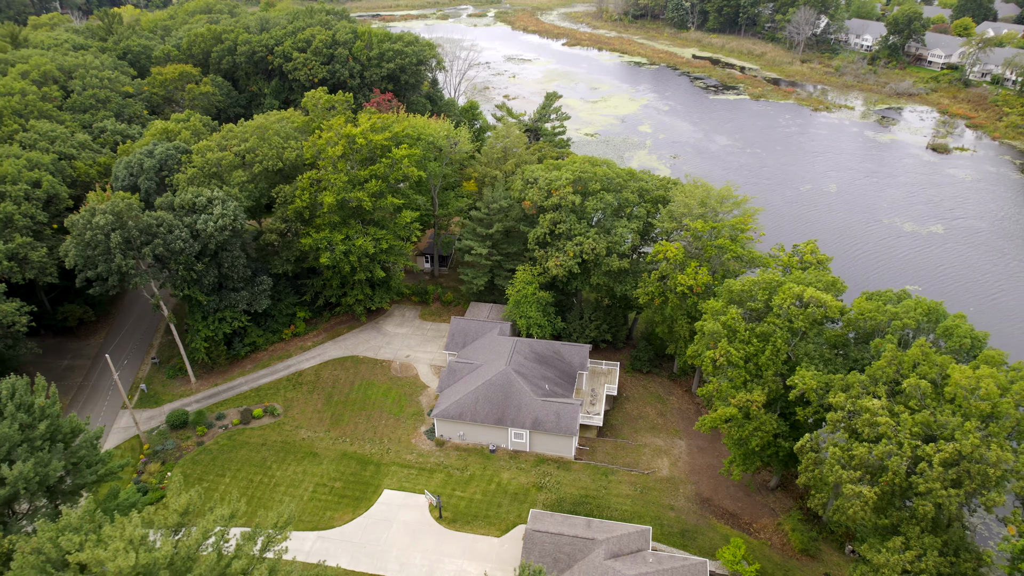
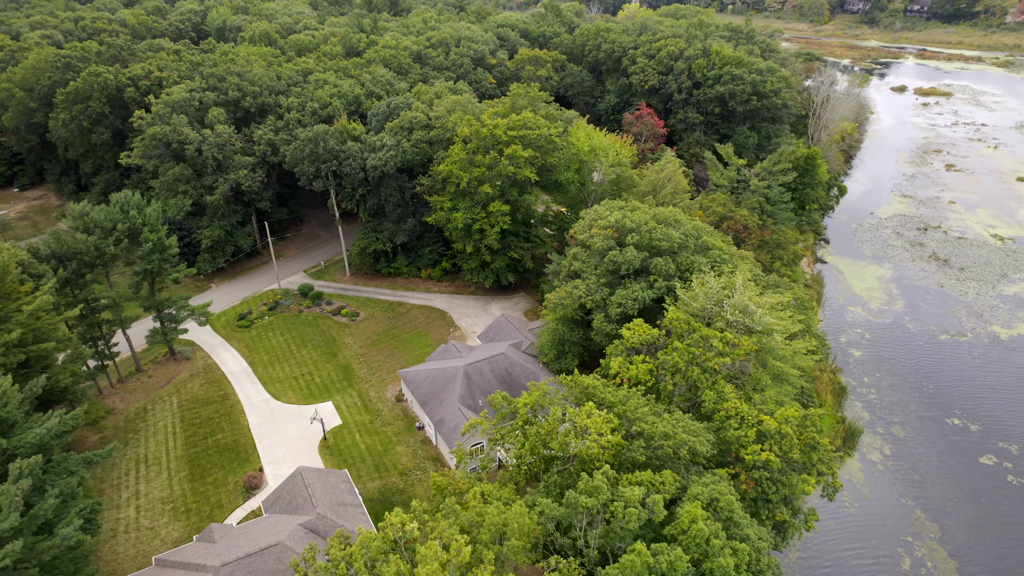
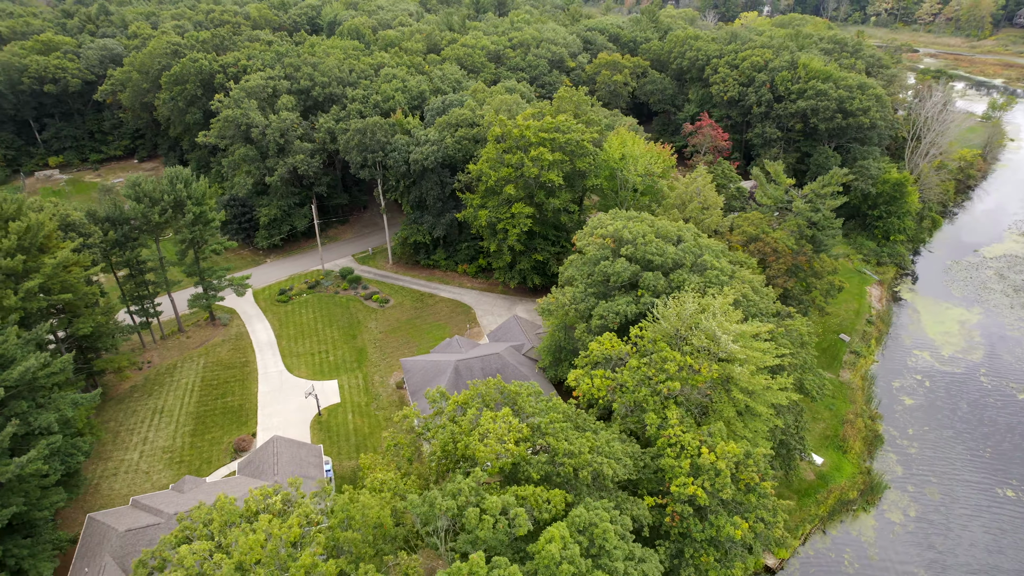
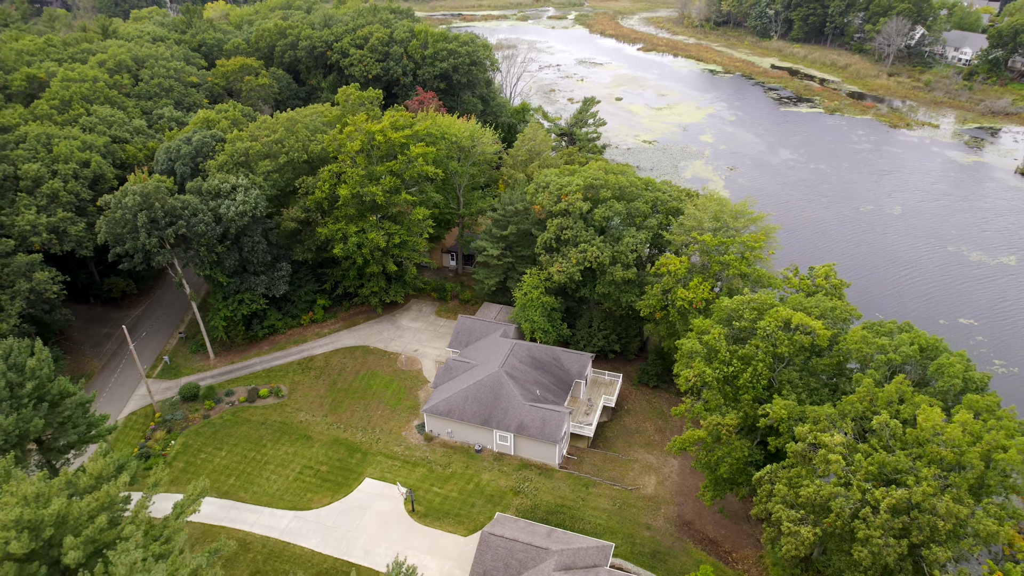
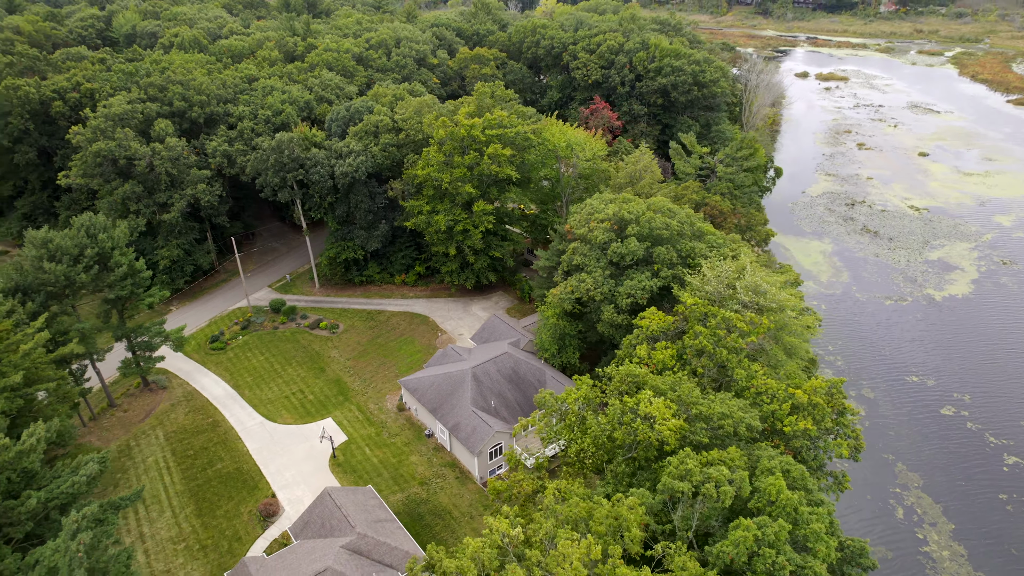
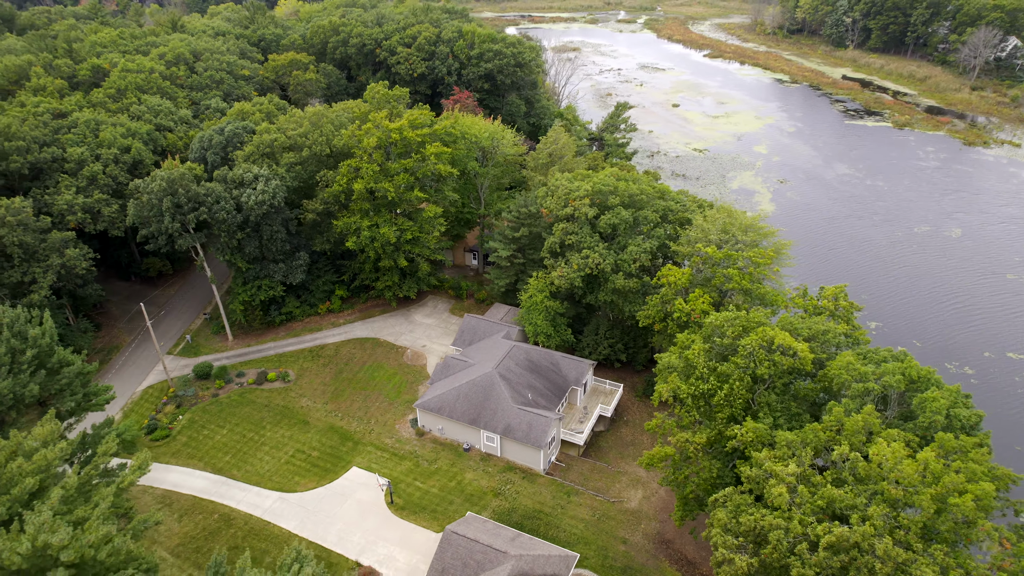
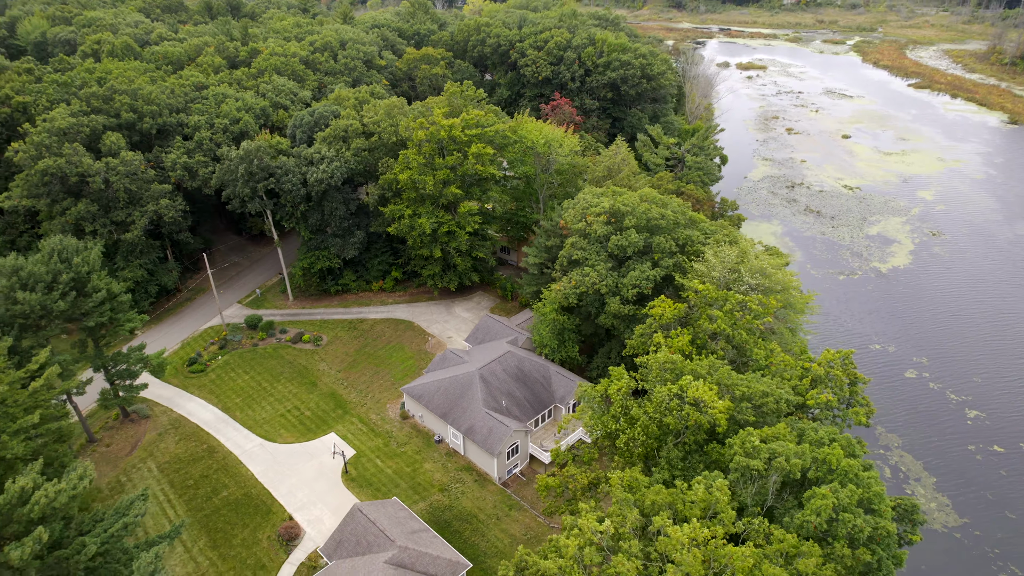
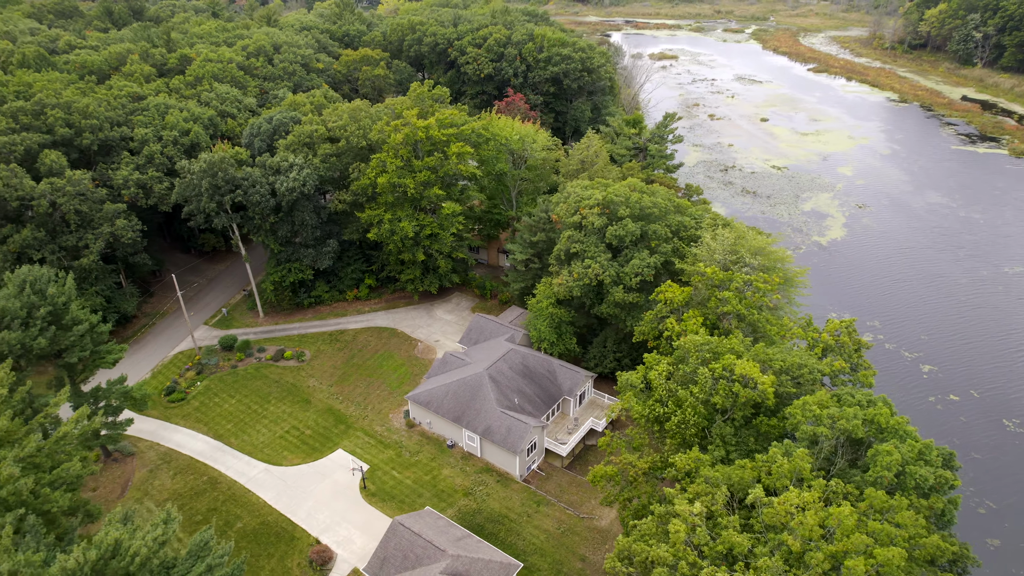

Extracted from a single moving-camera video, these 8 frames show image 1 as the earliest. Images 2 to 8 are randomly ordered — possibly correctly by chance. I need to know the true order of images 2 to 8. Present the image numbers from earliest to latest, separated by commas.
4, 6, 8, 7, 5, 2, 3
